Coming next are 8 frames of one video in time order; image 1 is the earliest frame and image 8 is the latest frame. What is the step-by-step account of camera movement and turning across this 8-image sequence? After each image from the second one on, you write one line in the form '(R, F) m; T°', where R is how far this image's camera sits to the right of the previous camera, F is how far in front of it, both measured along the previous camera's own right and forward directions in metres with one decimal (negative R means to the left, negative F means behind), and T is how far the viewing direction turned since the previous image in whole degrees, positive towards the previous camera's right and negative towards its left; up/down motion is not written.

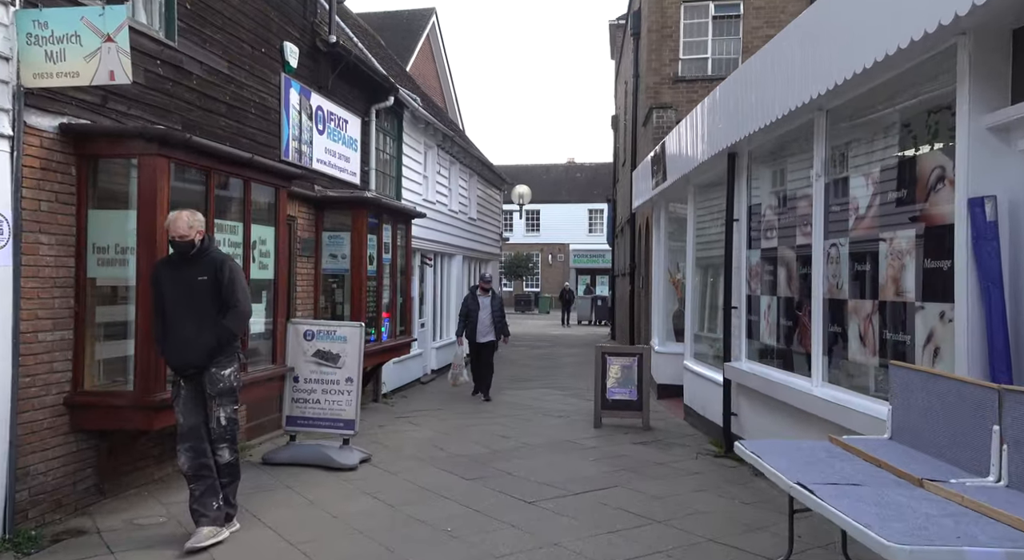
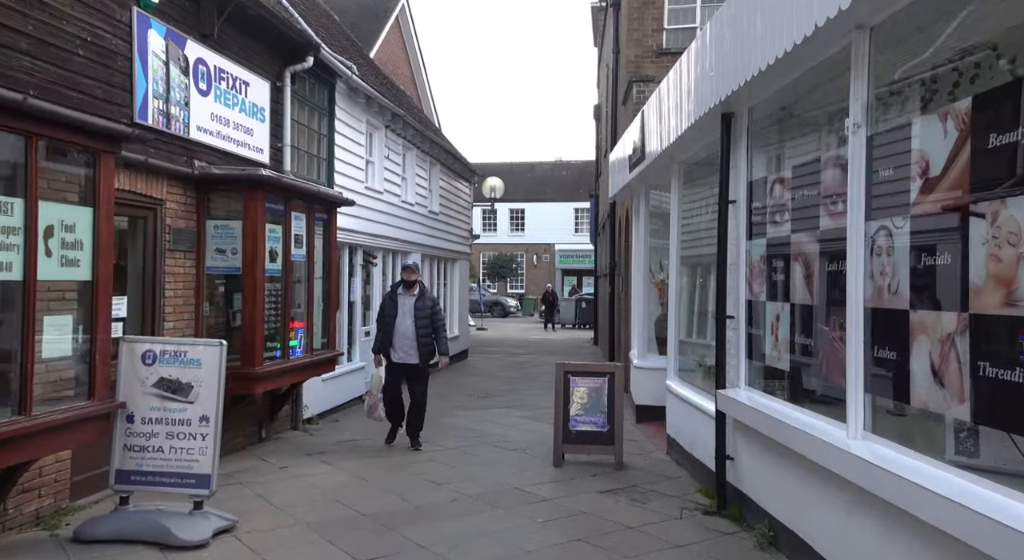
(+0.4, +1.8) m; +1°
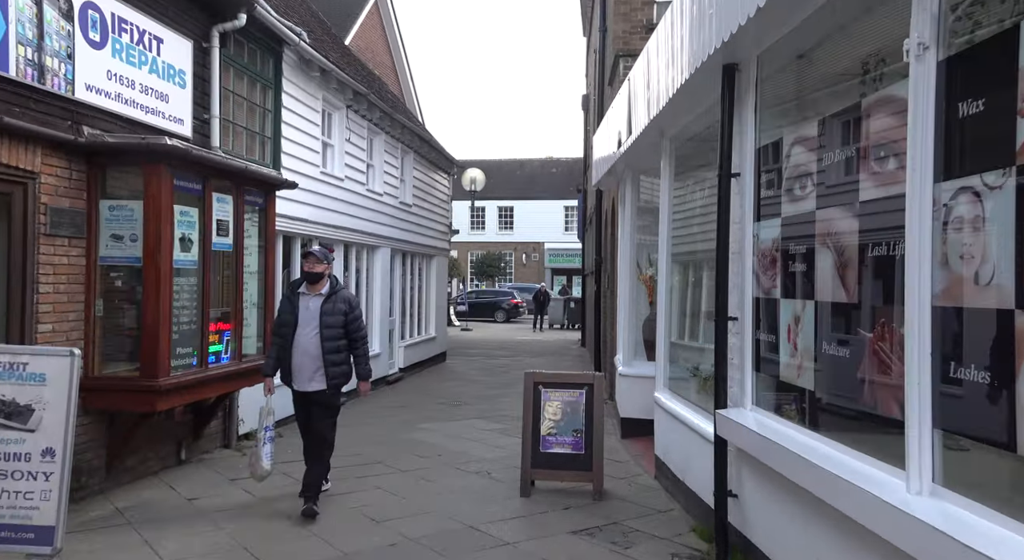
(+0.2, +1.1) m; +1°
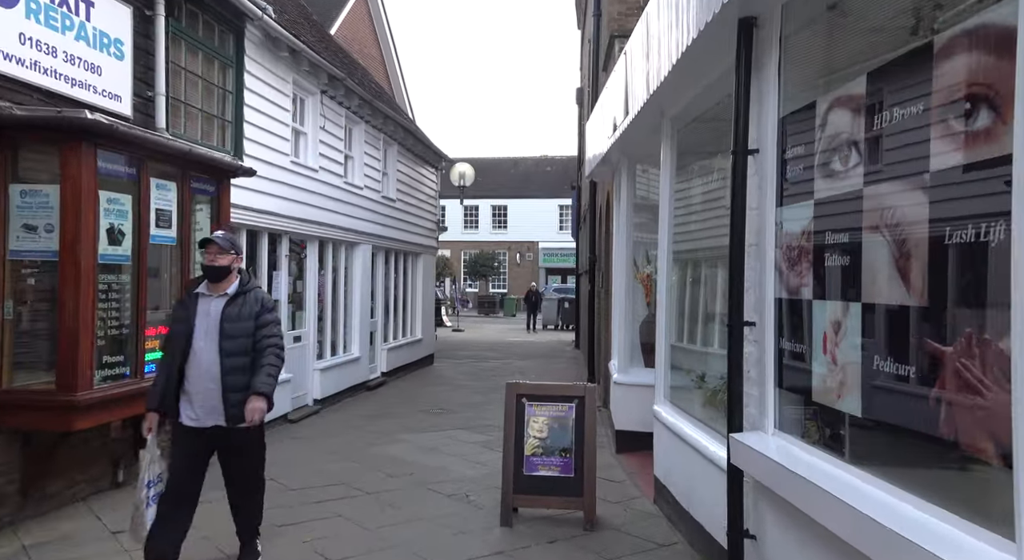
(+0.1, +0.8) m; 0°
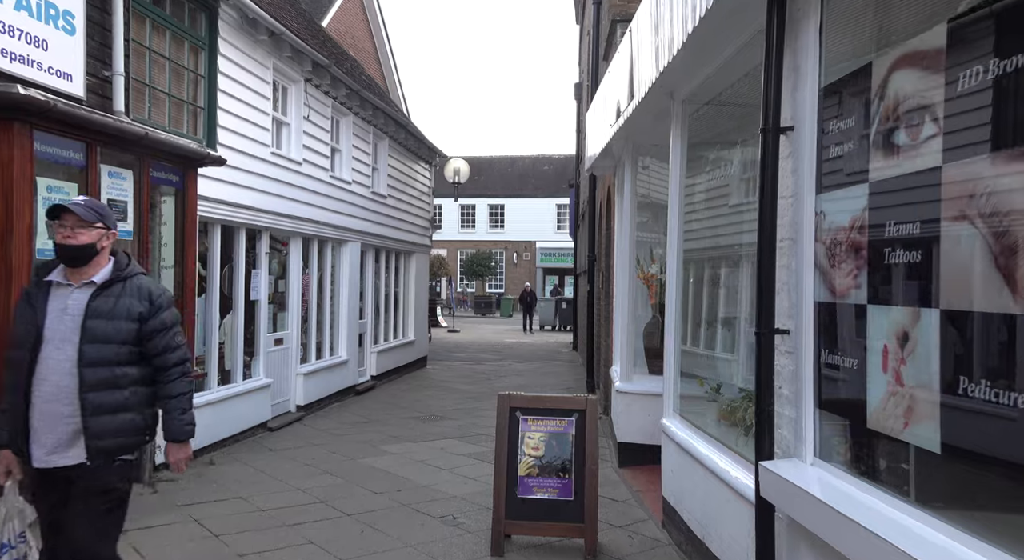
(0.0, +0.6) m; 0°
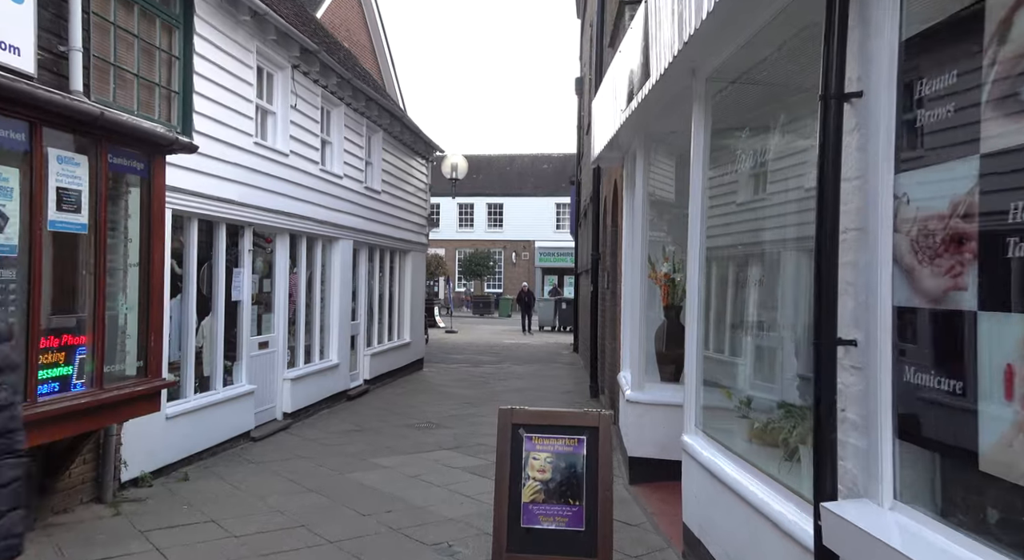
(0.0, +0.6) m; 0°
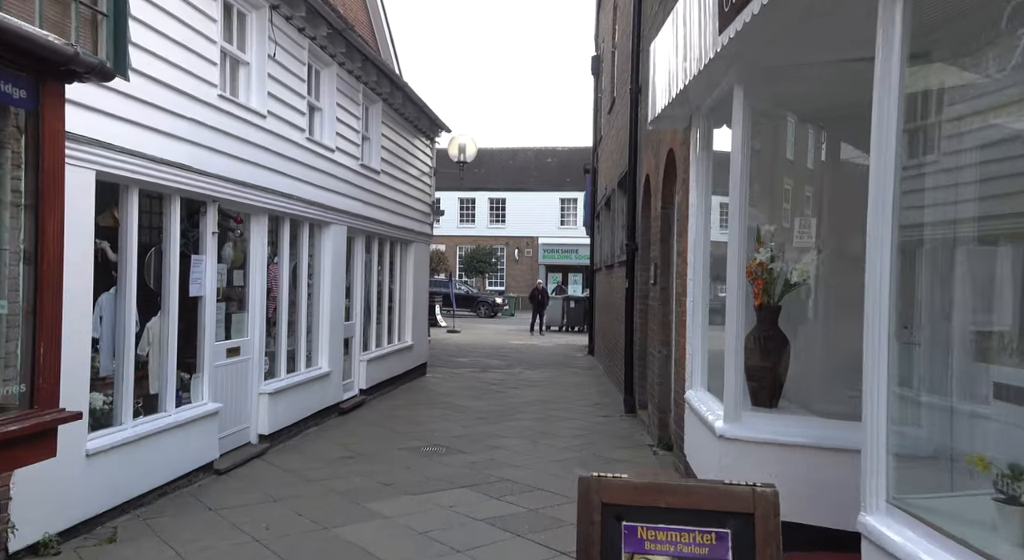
(-0.3, +1.8) m; 0°
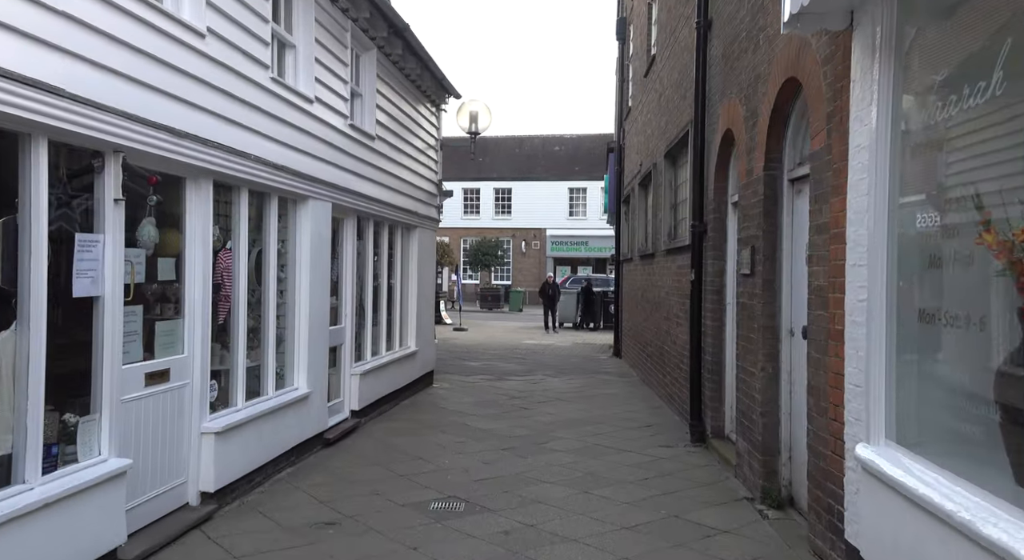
(-0.3, +2.3) m; 0°
